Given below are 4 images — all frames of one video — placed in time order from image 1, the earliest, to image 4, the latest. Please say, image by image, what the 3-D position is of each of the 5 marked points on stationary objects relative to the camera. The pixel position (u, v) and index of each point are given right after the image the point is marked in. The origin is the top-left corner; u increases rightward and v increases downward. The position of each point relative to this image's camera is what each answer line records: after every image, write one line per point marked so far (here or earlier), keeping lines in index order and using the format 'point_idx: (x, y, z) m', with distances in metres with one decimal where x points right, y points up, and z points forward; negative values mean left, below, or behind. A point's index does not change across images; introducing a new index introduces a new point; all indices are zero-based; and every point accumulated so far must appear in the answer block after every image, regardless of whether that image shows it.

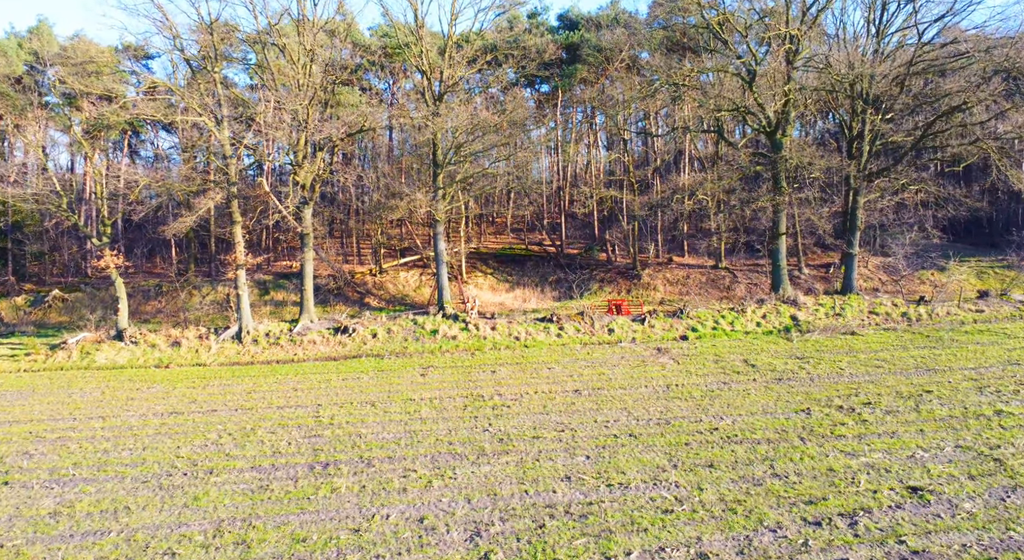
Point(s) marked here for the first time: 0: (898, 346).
0: (+10.0, -1.7, +16.2) m
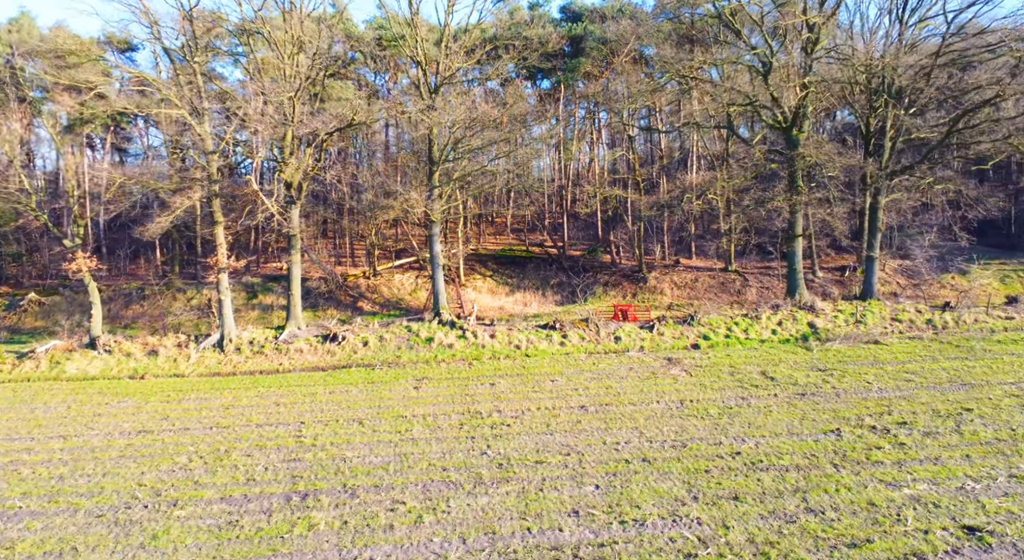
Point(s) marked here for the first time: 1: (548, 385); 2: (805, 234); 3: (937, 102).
0: (+10.0, -1.9, +15.1) m
1: (+0.8, -2.4, +14.3) m
2: (+9.1, +1.4, +19.4) m
3: (+12.5, +5.2, +18.3) m
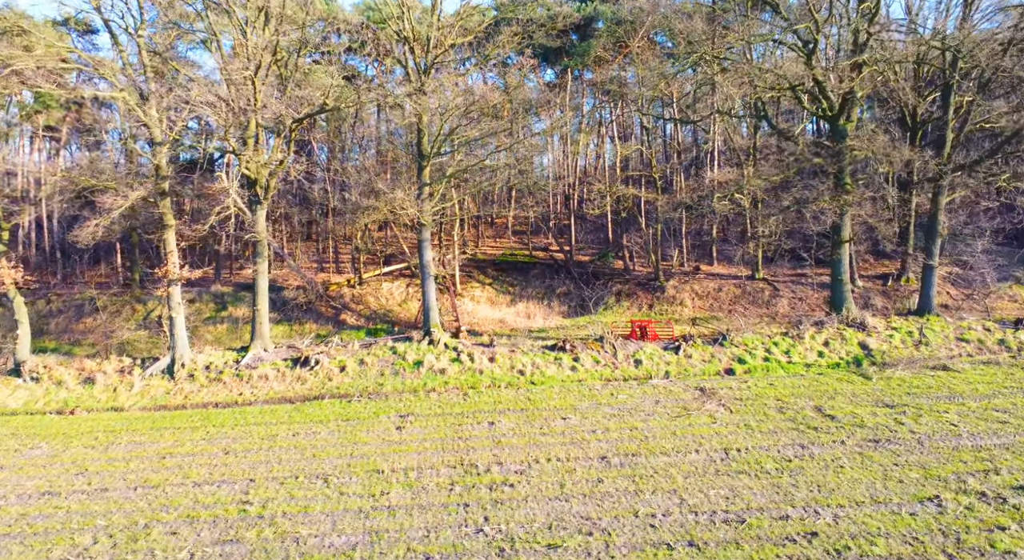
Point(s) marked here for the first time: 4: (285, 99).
0: (+10.1, -2.2, +12.5) m
1: (+0.9, -2.8, +11.8) m
2: (+9.2, +1.1, +16.9) m
3: (+12.6, +4.9, +15.7) m
4: (-5.3, +4.2, +14.6) m
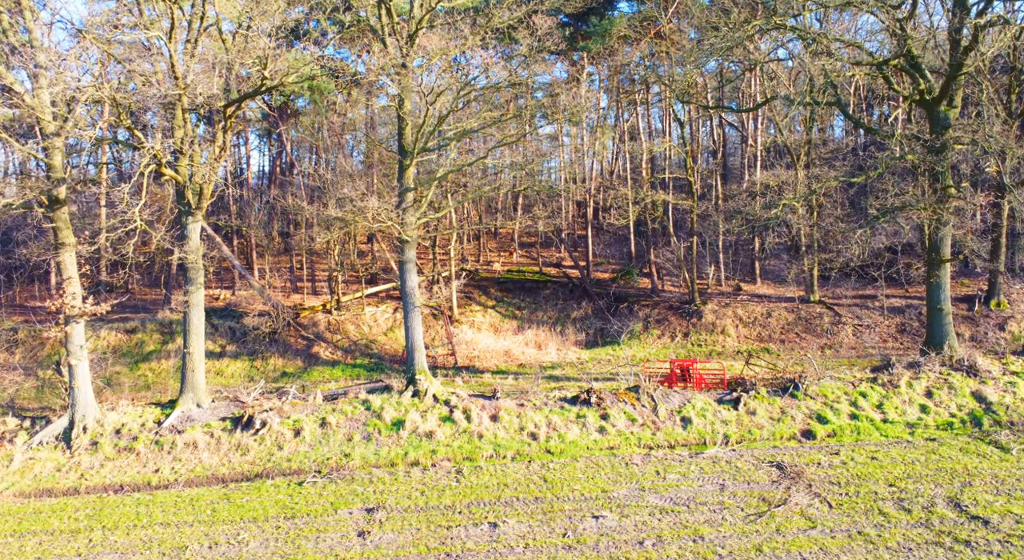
0: (+10.2, -2.8, +8.9) m
1: (+1.0, -3.3, +8.3) m
2: (+9.3, +0.5, +13.3) m
3: (+12.8, +4.3, +12.2) m
4: (-5.2, +3.6, +11.1) m
